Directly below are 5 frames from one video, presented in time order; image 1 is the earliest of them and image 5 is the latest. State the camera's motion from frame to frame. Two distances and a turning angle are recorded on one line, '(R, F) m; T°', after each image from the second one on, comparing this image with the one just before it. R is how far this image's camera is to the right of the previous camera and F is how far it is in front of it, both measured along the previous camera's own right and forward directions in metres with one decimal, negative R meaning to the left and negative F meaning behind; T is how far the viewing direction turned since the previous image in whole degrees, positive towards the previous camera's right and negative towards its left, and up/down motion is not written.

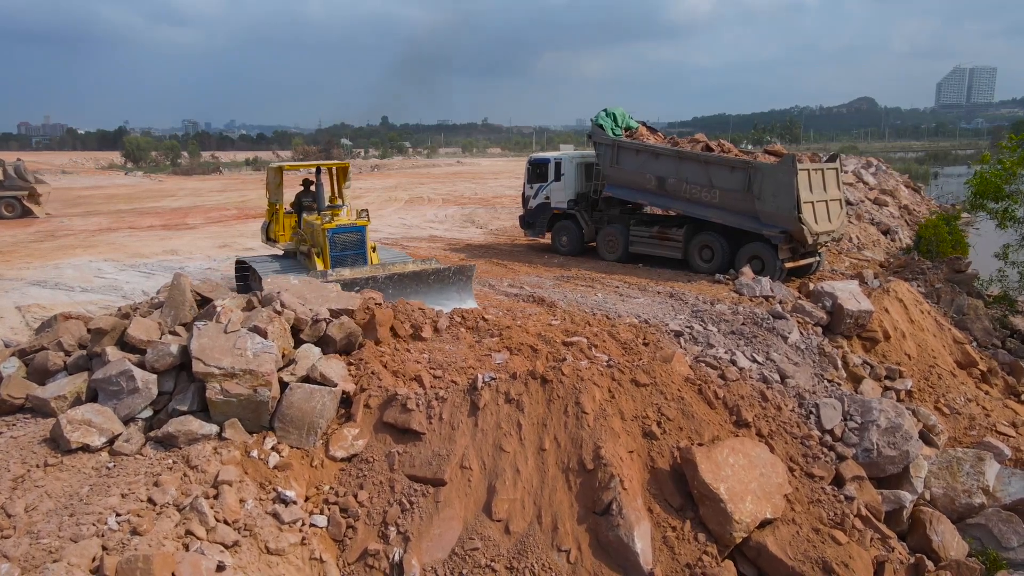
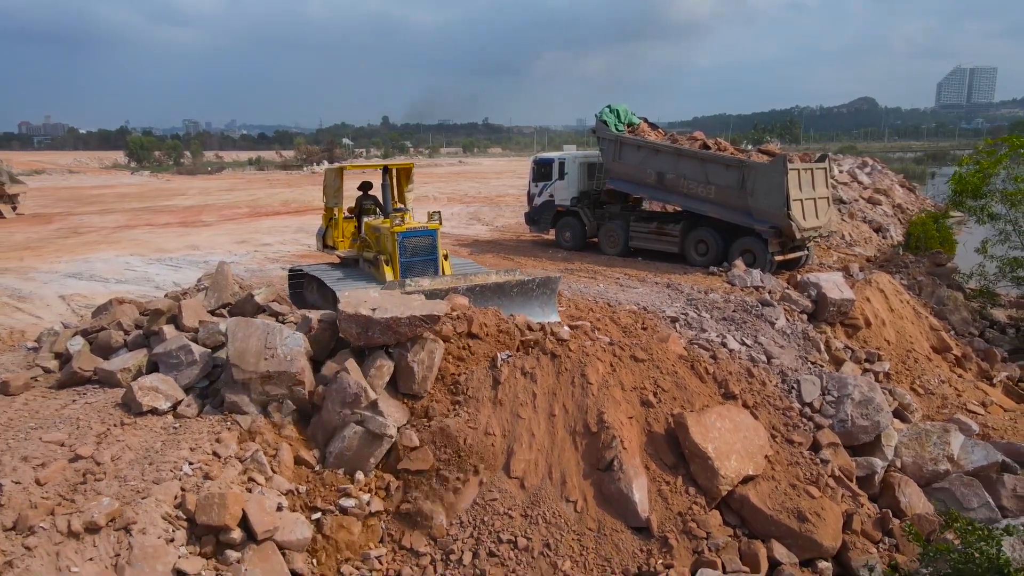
(-0.1, -0.7) m; 0°
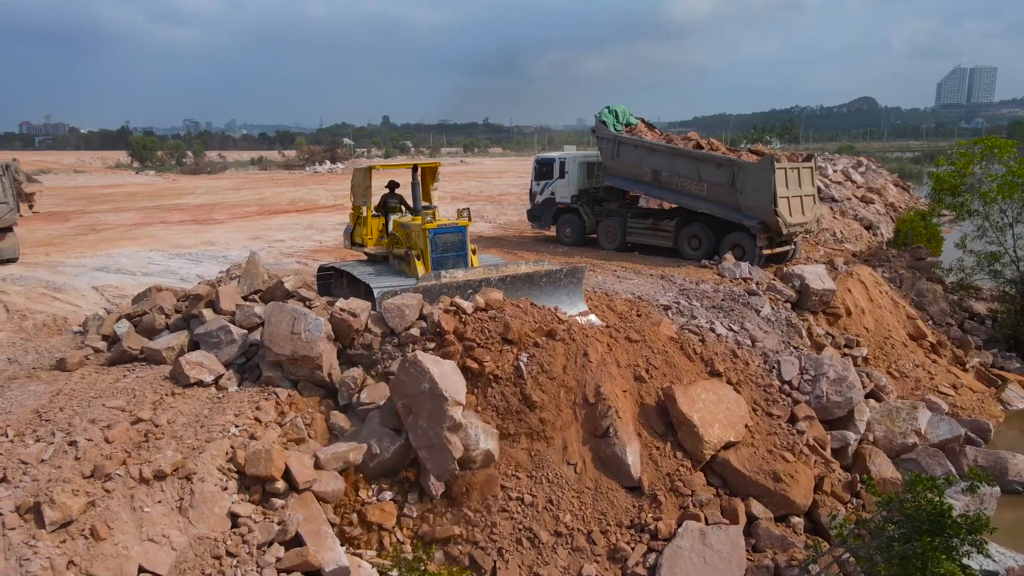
(-0.1, -0.6) m; 0°
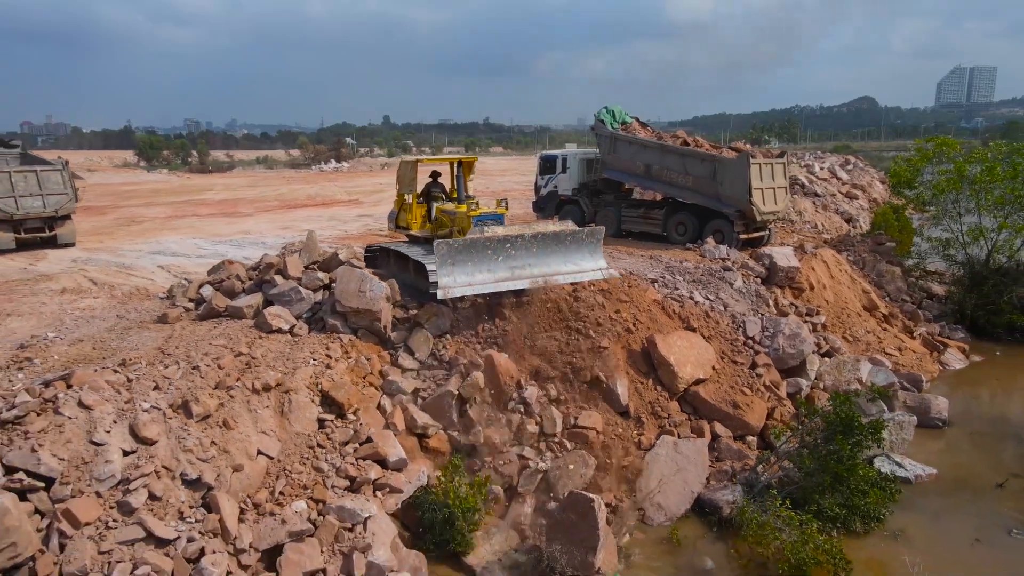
(-0.2, -1.6) m; 0°
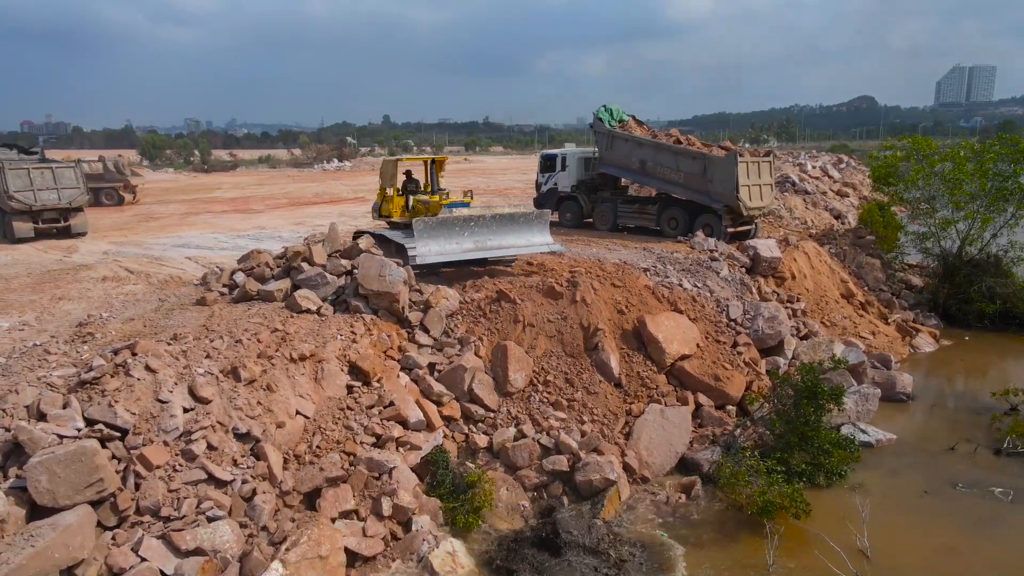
(-0.1, -0.9) m; 0°
